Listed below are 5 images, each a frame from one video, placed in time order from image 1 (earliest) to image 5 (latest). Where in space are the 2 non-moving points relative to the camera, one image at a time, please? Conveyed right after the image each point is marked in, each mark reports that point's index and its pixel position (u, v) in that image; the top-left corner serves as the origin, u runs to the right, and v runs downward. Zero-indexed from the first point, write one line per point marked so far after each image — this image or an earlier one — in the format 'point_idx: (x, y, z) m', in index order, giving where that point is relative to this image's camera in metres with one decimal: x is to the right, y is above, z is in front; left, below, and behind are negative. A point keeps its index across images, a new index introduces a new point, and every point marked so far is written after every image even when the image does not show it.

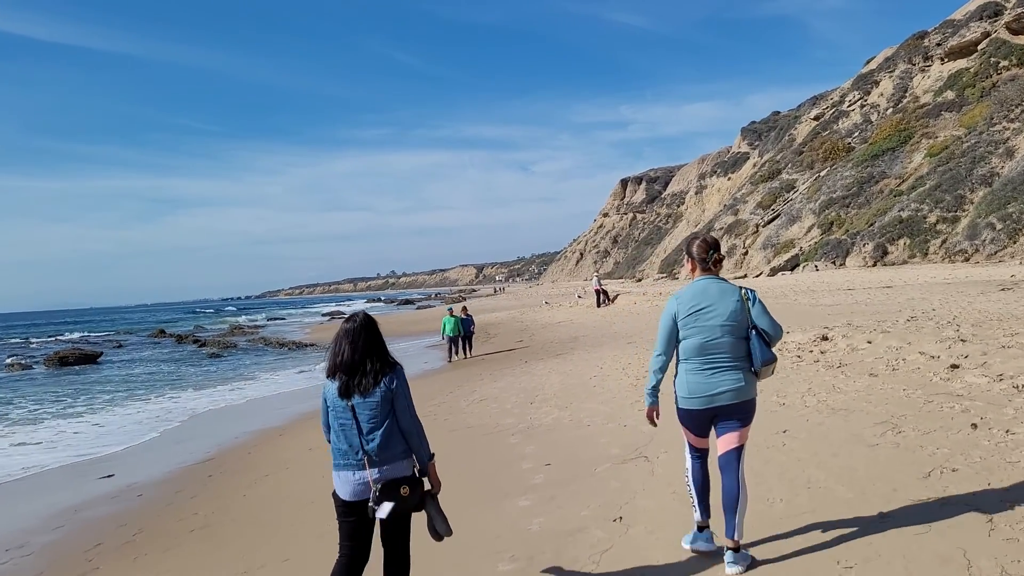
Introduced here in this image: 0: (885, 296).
0: (+8.7, -0.3, +14.2) m
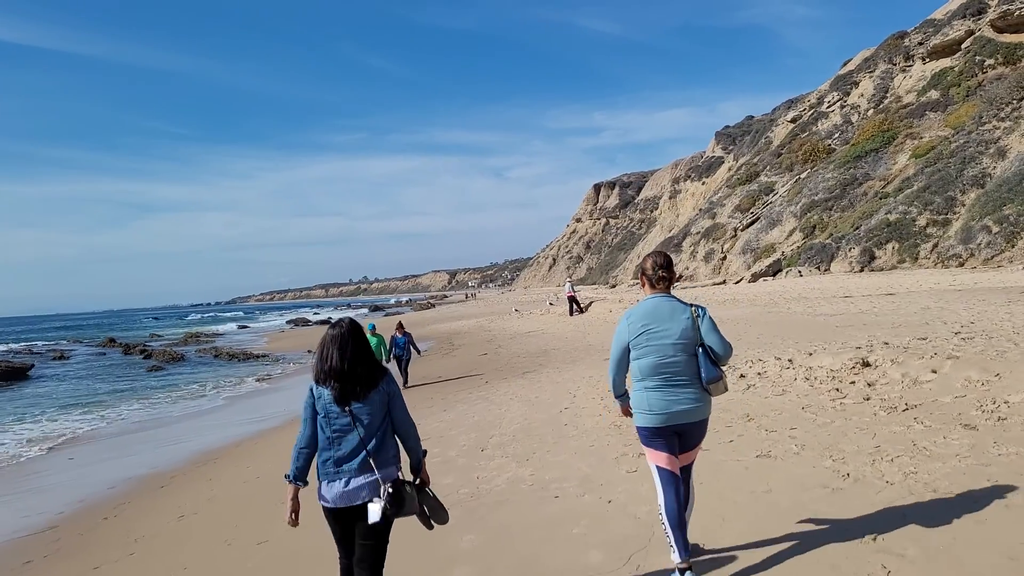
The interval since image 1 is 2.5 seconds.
0: (+7.9, -0.4, +12.6) m
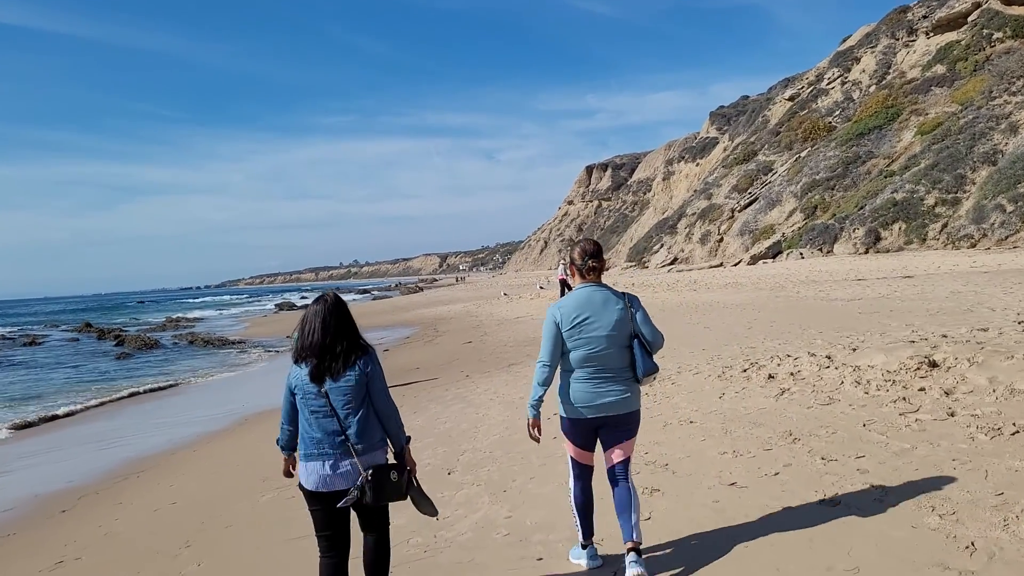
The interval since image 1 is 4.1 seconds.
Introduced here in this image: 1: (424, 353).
0: (+7.6, -0.1, +11.5) m
1: (-2.2, -1.6, +15.2) m
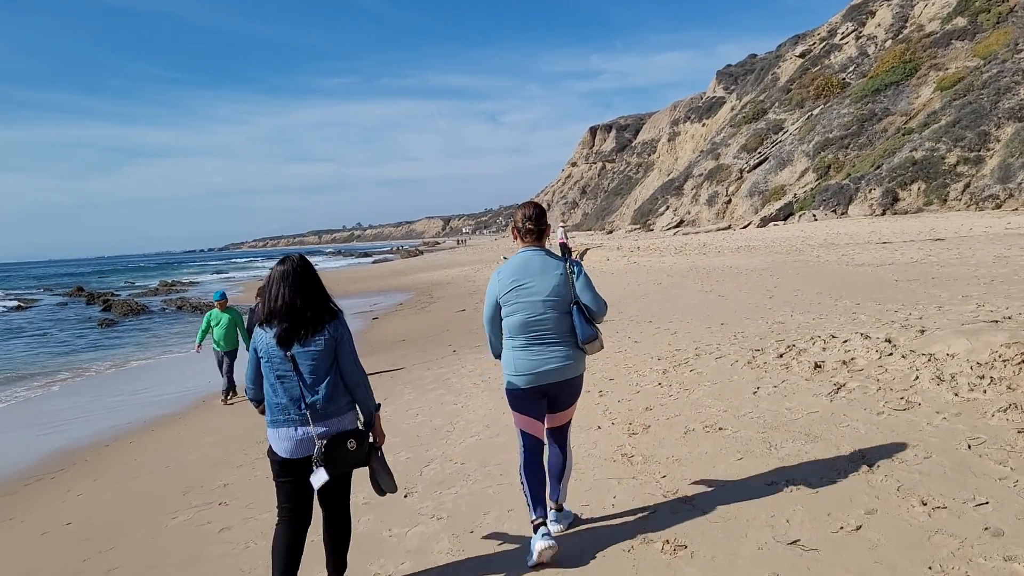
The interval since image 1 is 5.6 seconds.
0: (+7.5, +0.5, +10.3) m
1: (-2.3, -0.8, +14.1) m
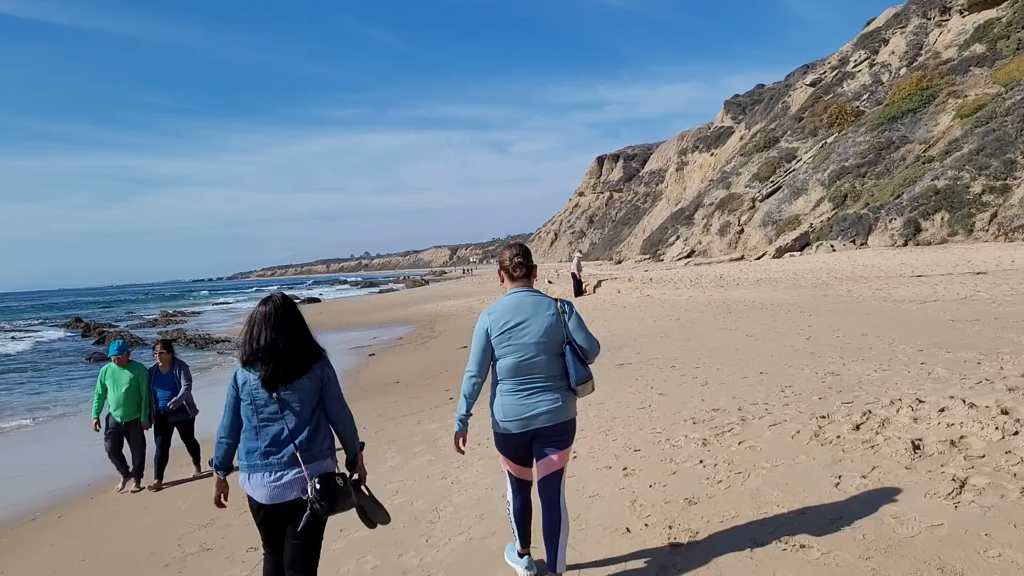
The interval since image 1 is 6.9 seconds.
0: (+7.6, -0.1, +9.3) m
1: (-2.2, -1.5, +13.1) m
